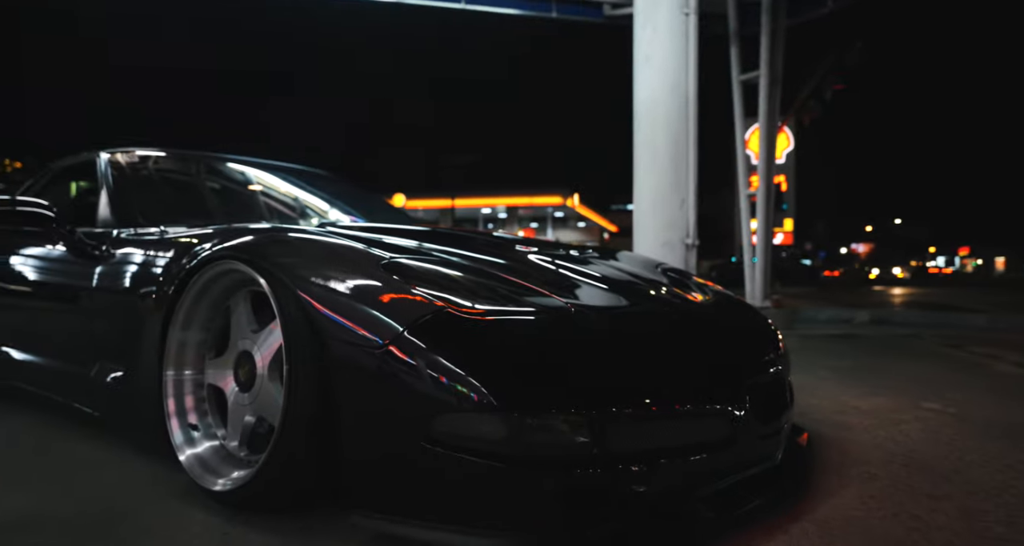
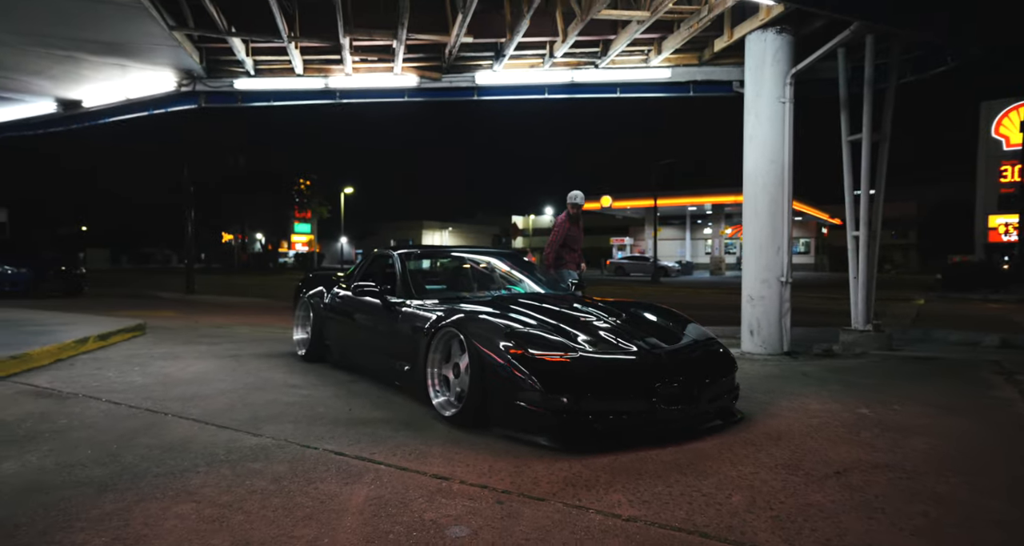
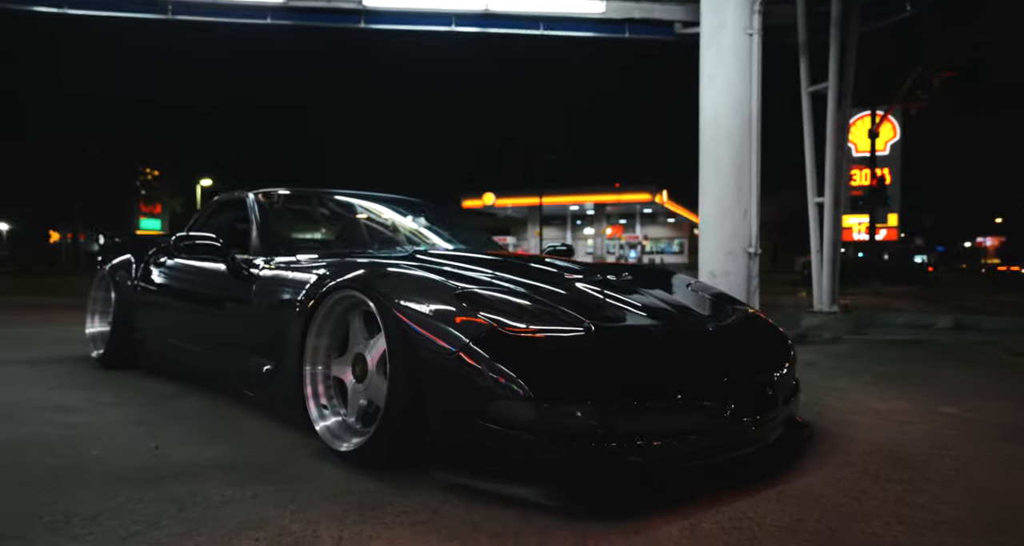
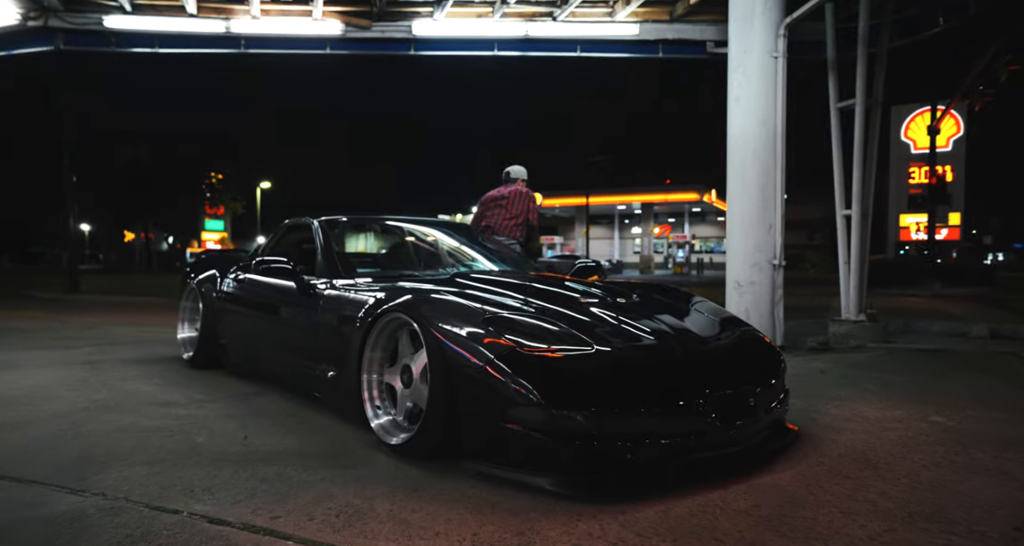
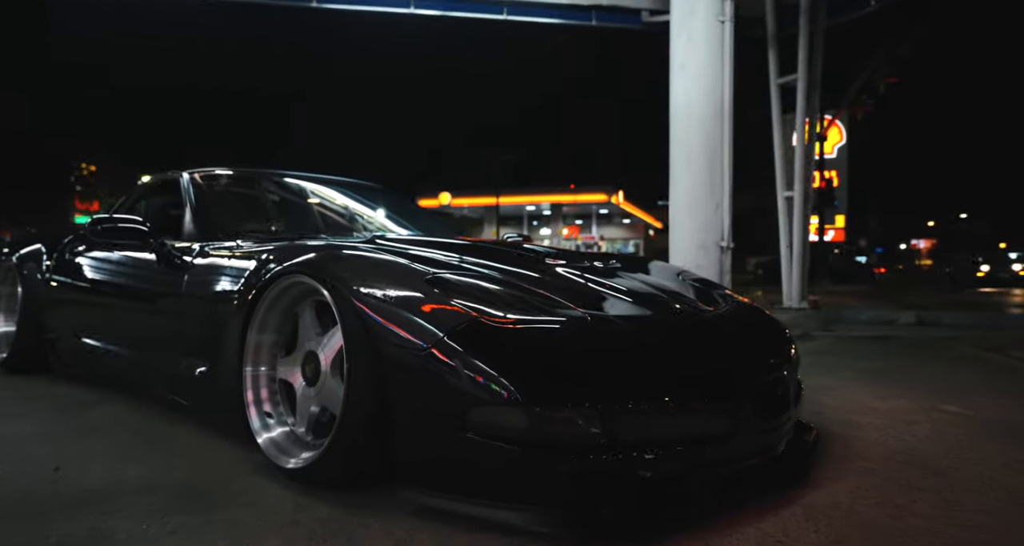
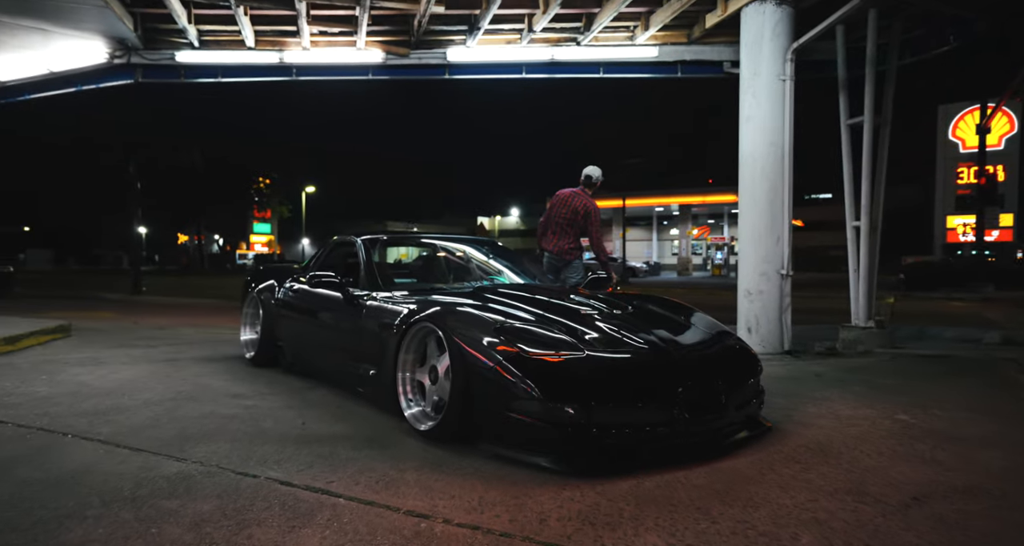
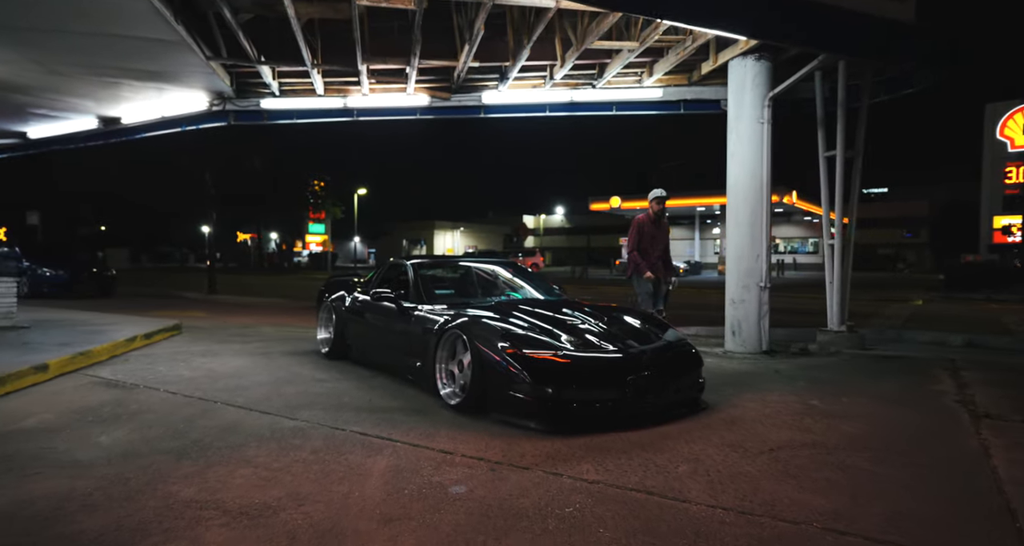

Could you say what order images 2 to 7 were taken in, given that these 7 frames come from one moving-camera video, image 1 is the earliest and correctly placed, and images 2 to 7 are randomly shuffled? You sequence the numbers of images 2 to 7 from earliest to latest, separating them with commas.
5, 3, 4, 6, 2, 7
